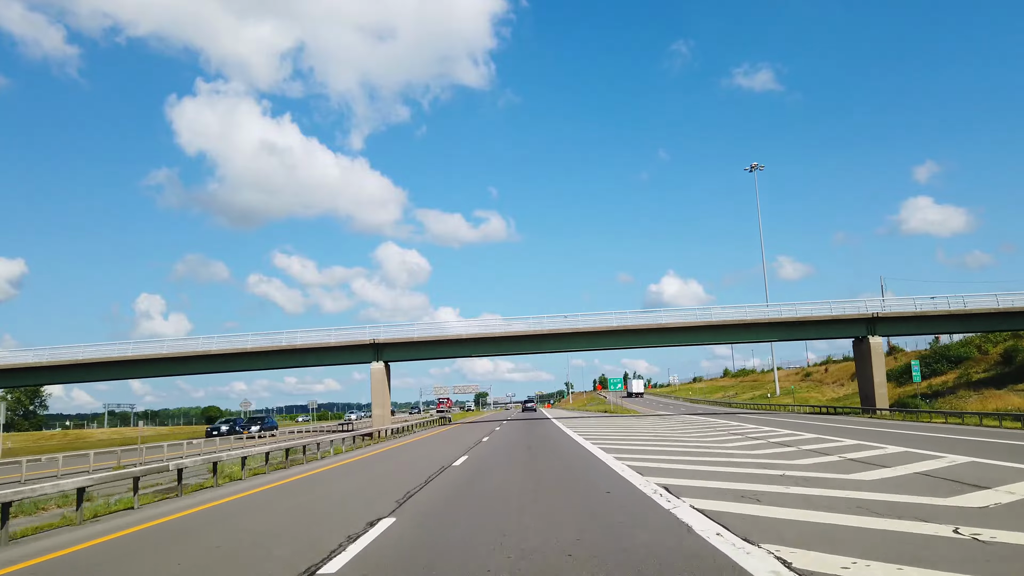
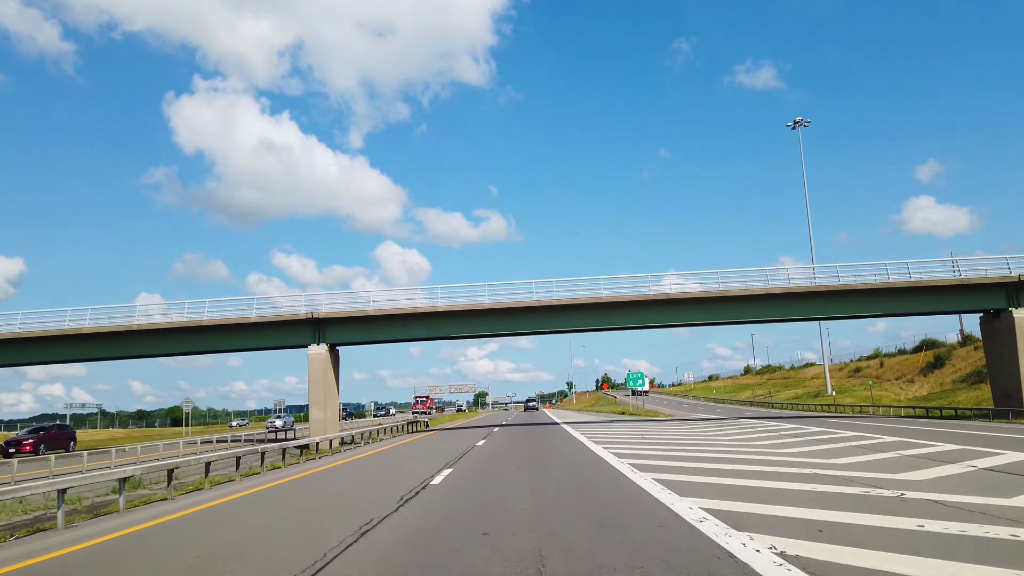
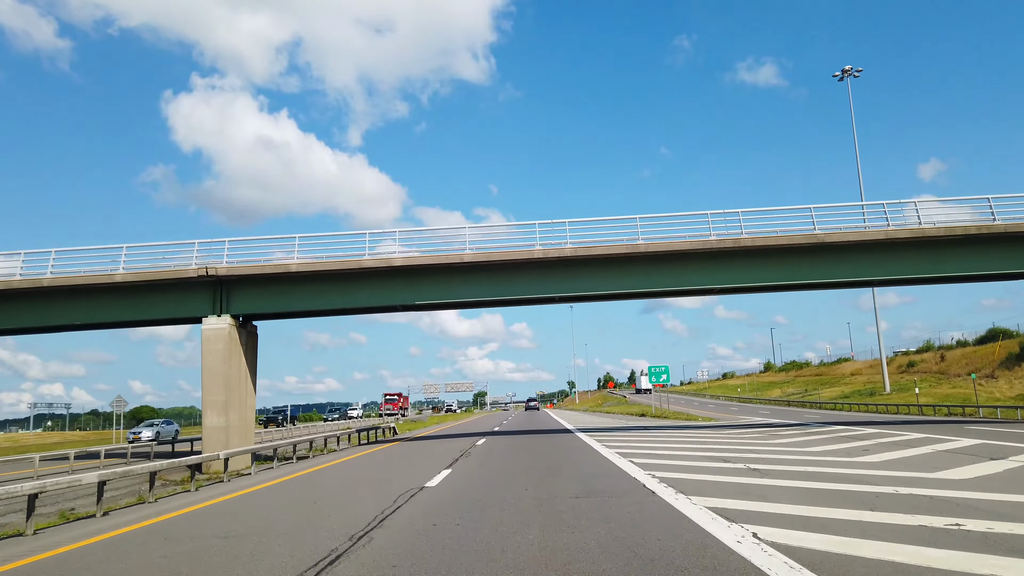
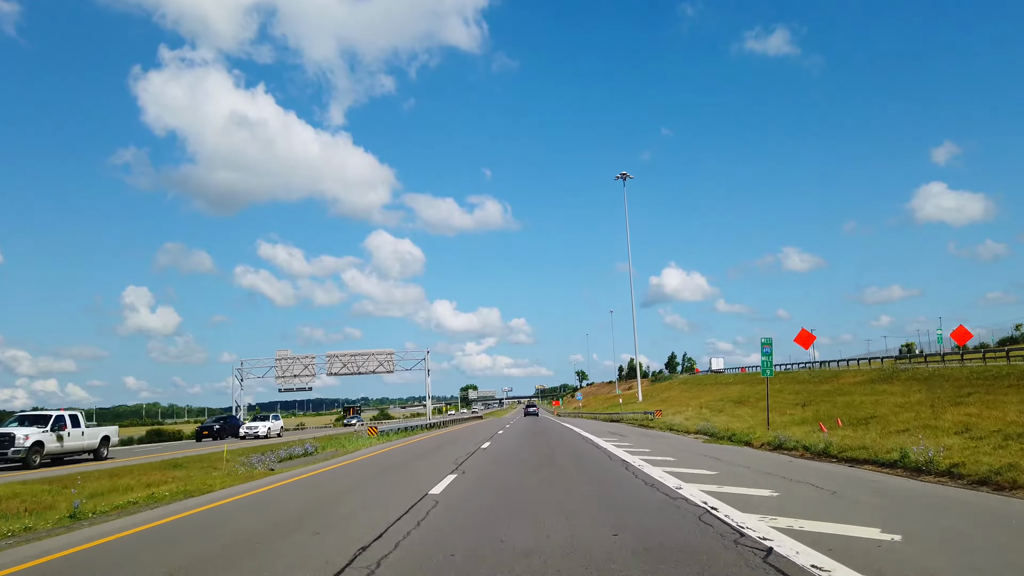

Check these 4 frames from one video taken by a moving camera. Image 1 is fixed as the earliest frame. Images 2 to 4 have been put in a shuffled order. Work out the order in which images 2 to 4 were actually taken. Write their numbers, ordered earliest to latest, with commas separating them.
2, 3, 4
